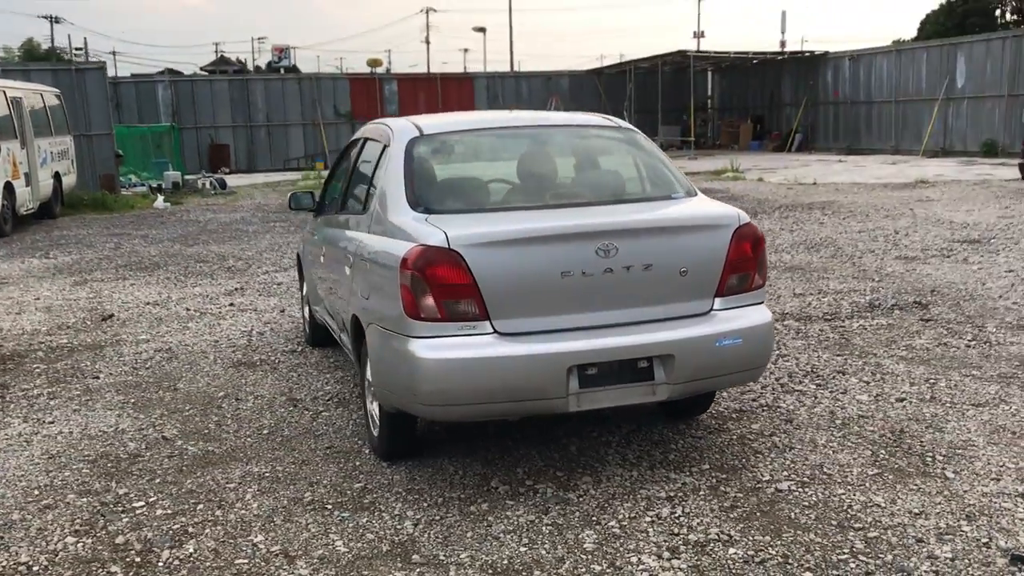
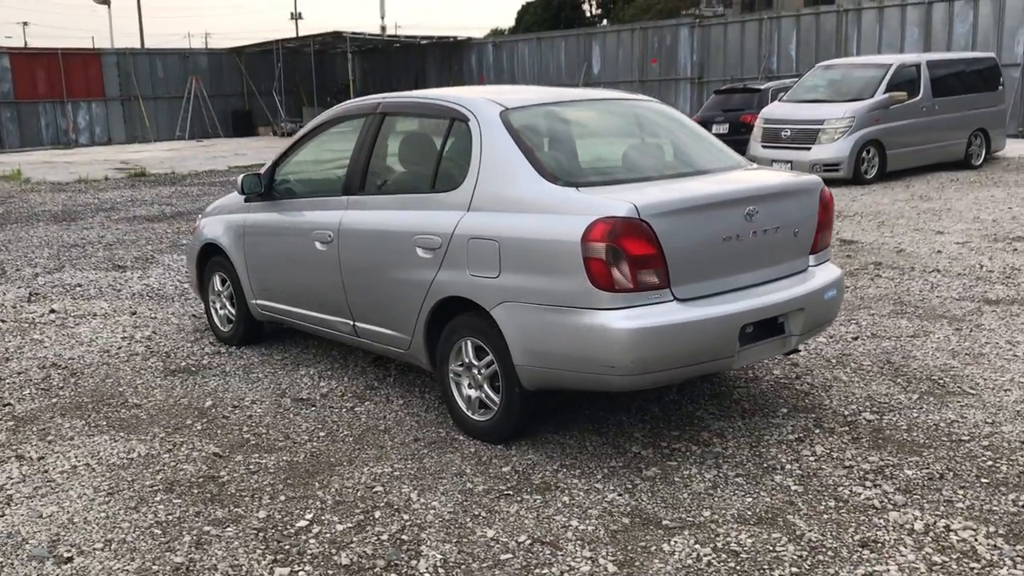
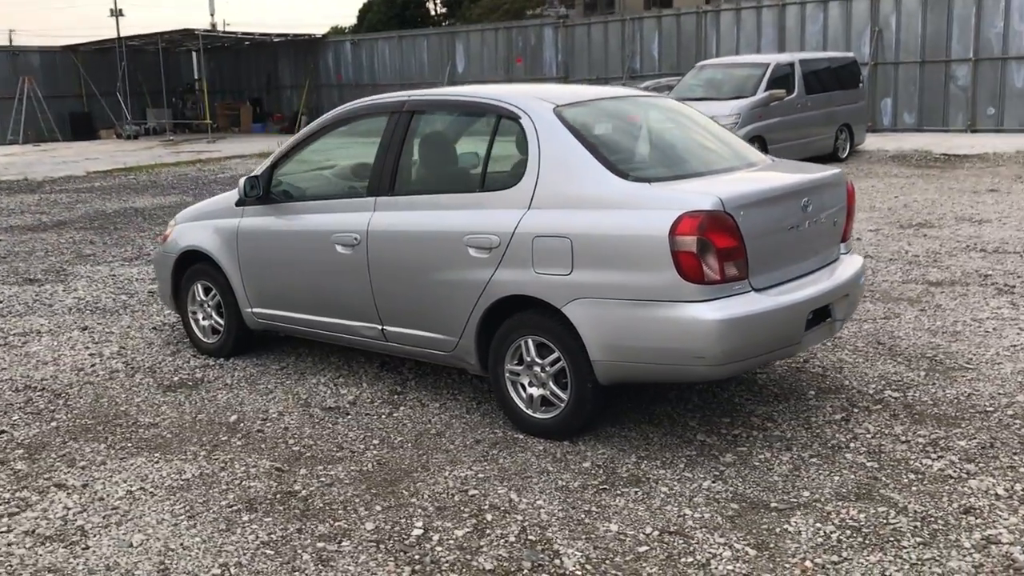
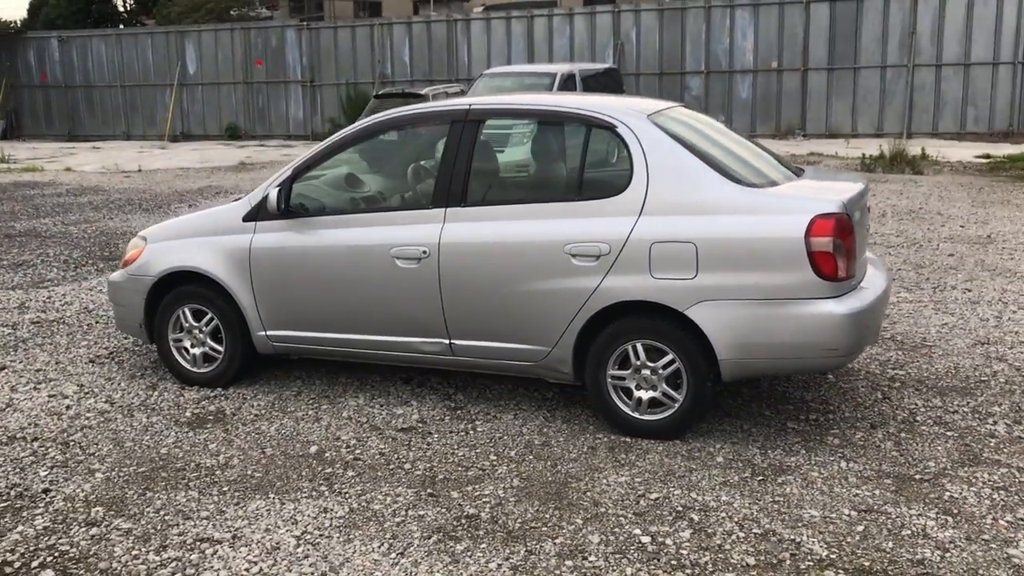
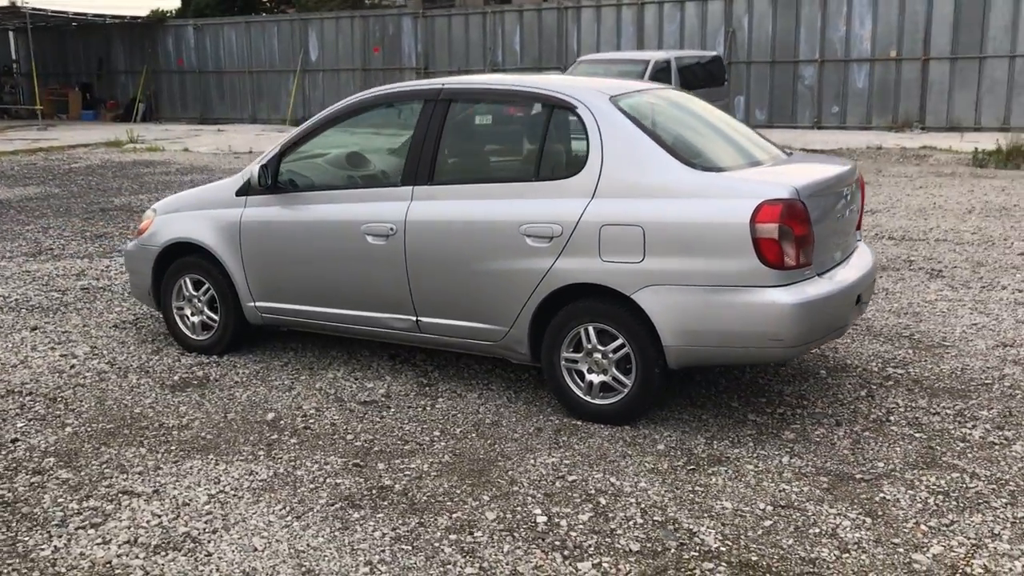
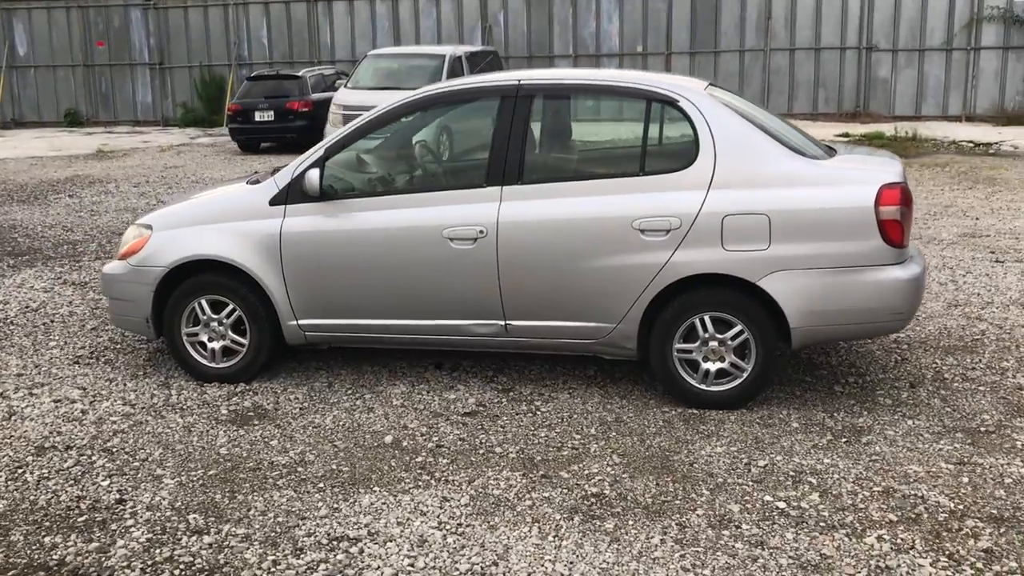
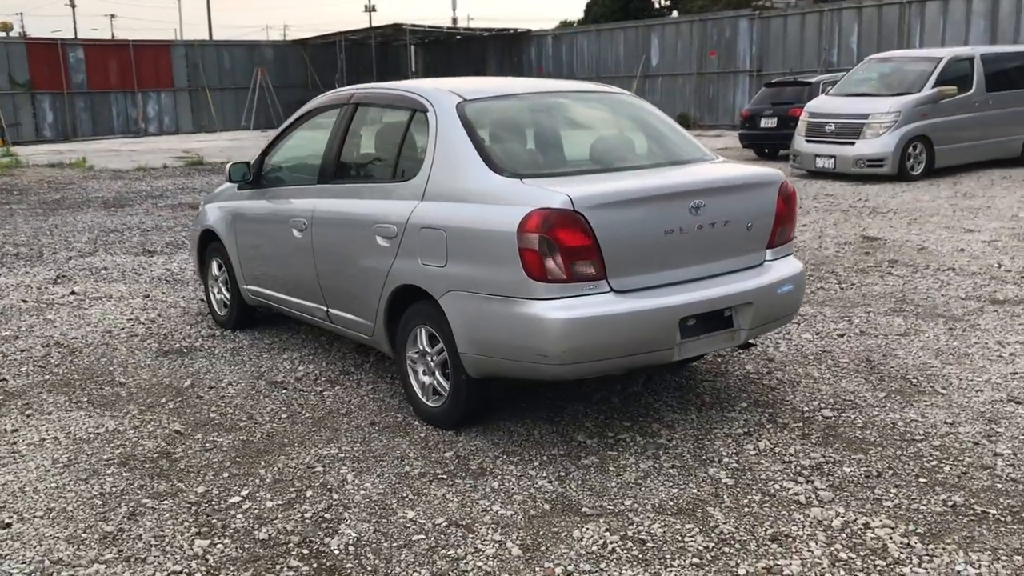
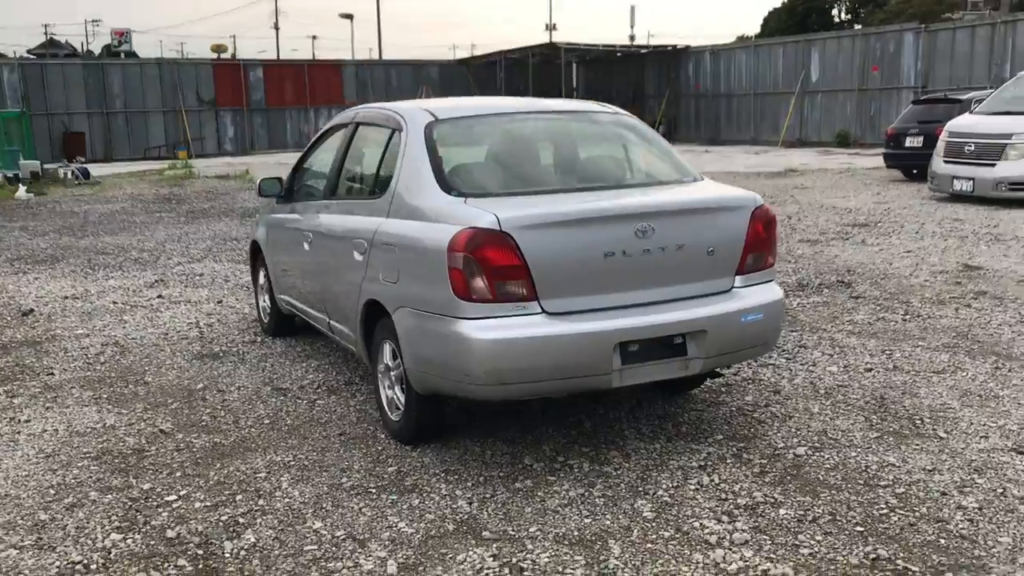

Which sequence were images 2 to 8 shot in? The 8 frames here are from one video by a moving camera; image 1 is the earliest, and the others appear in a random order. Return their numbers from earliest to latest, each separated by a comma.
8, 7, 2, 3, 5, 4, 6
